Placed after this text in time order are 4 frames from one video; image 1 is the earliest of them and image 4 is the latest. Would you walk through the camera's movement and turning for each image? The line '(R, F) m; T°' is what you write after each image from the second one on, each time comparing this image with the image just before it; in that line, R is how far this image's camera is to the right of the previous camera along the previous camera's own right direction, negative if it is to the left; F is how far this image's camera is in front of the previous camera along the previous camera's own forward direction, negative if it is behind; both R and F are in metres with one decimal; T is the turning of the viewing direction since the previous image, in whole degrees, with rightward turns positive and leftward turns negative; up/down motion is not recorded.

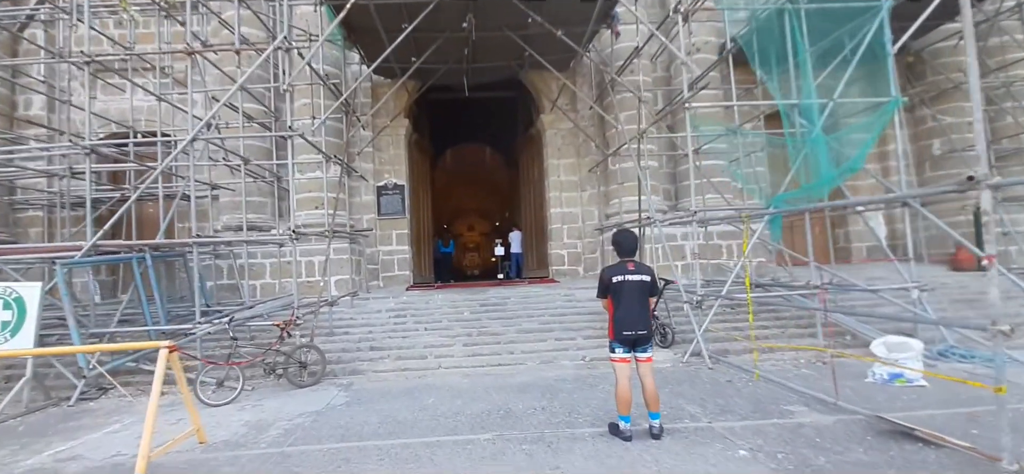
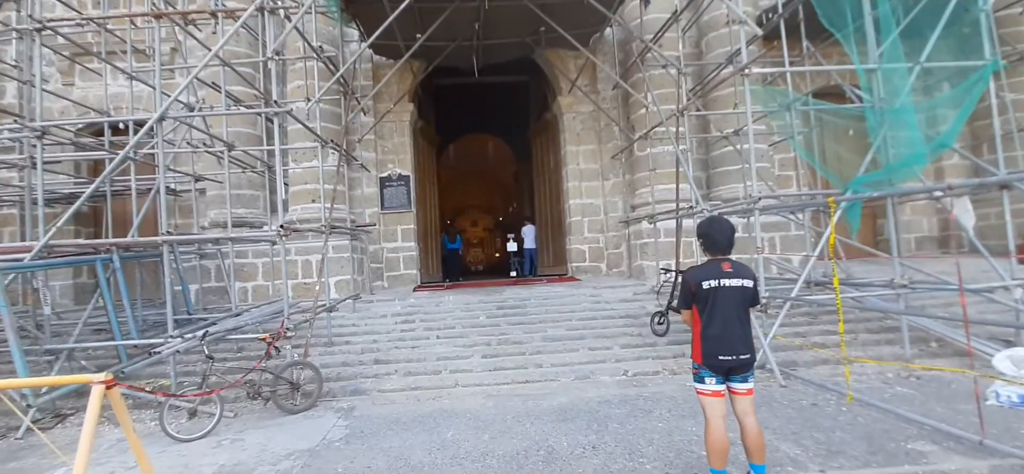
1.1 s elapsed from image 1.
(-0.3, +1.0) m; 0°
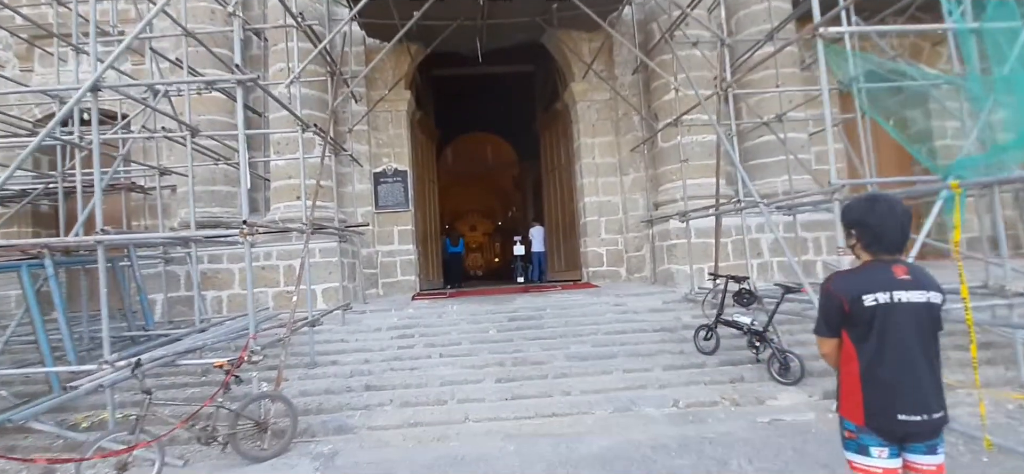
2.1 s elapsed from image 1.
(-0.2, +1.0) m; 0°
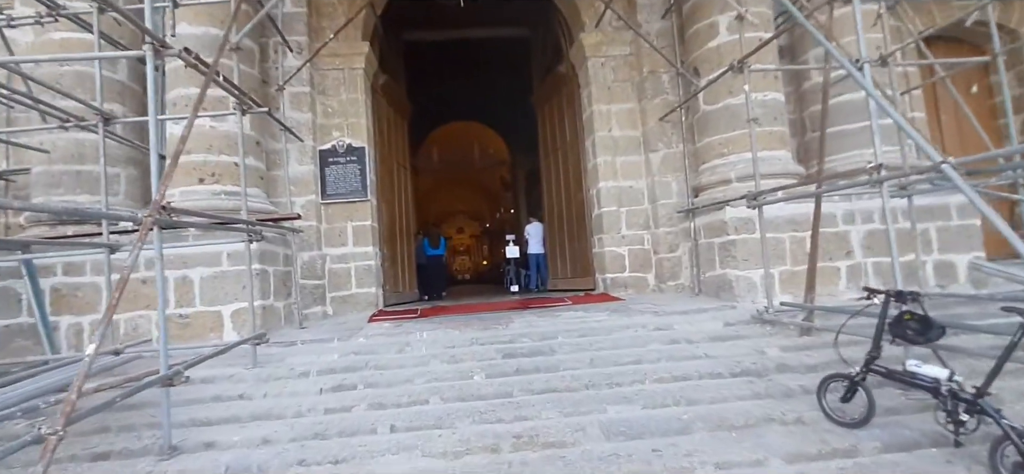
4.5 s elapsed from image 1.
(-0.1, +2.2) m; +1°
